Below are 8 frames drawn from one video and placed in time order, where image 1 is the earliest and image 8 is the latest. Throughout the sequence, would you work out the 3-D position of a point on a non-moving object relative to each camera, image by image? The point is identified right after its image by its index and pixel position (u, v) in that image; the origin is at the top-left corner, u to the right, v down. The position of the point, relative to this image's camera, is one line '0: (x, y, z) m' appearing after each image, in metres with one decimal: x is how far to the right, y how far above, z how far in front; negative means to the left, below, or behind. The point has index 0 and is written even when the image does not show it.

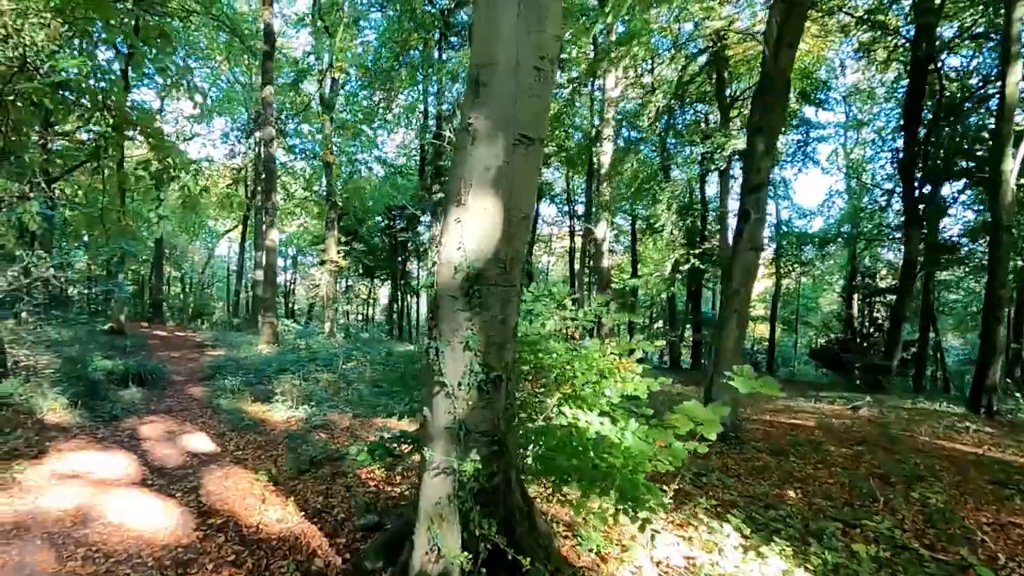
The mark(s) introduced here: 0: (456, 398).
0: (-0.3, -0.5, +2.4) m
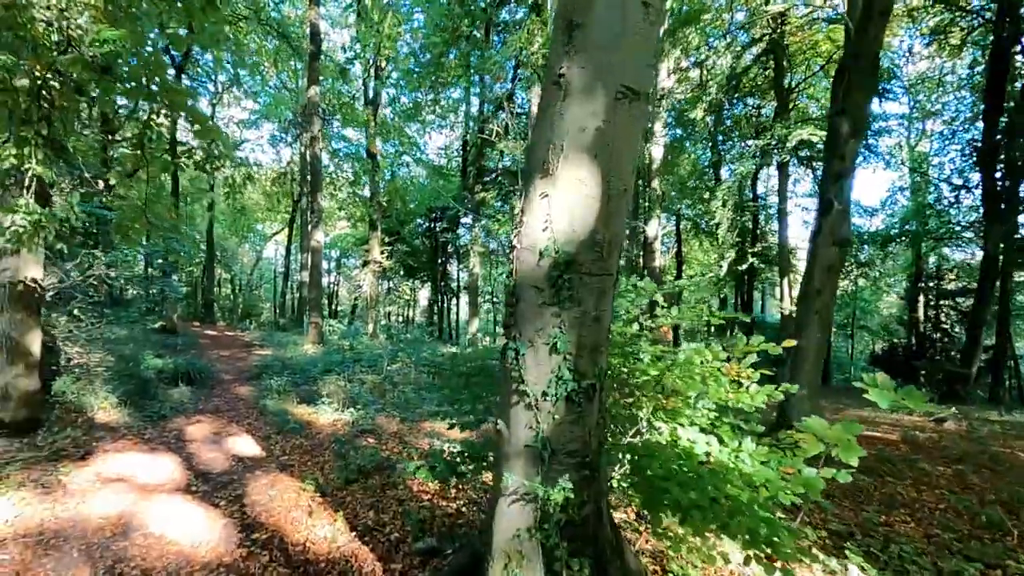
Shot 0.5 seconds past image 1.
0: (+0.1, -0.5, +2.0) m
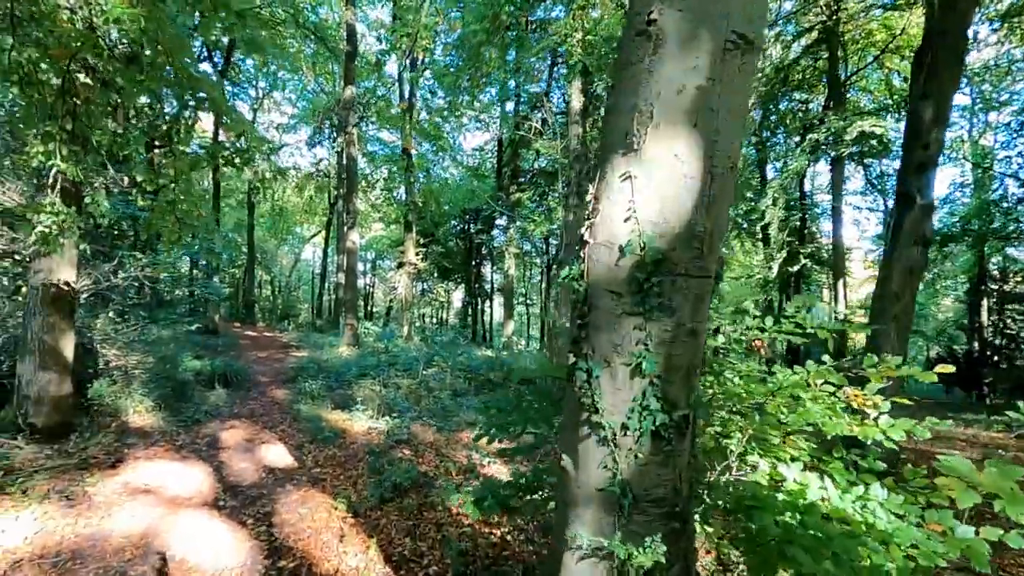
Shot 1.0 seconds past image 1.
0: (+0.3, -0.5, +1.6) m
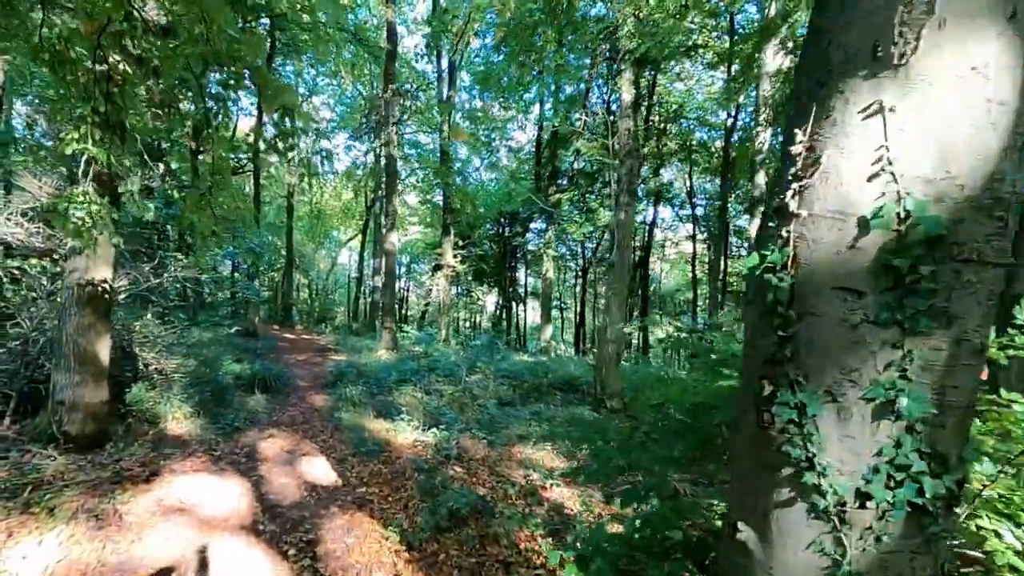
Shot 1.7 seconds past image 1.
0: (+0.7, -0.5, +1.0) m
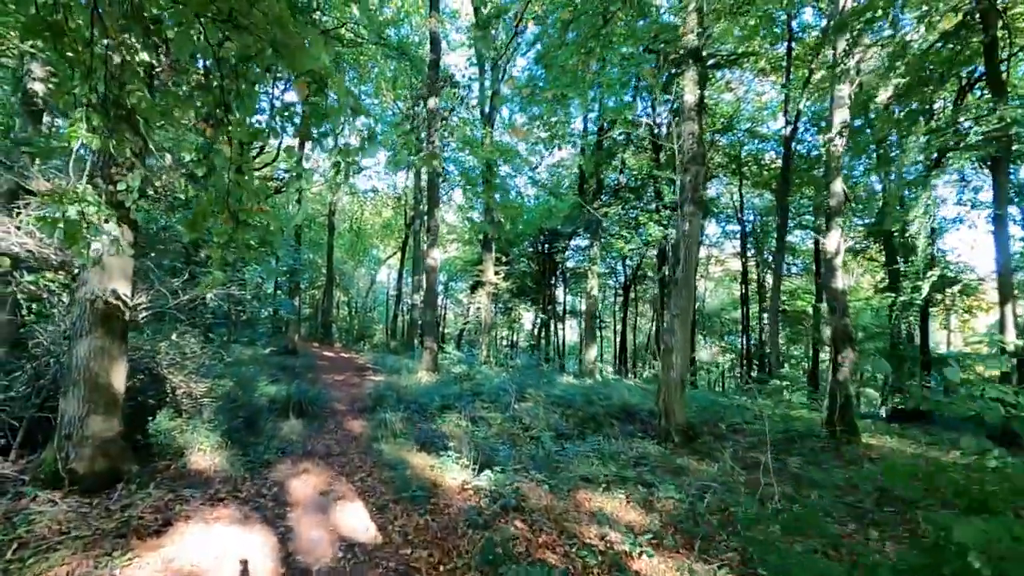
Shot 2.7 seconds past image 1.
0: (+1.0, -0.5, +0.2) m
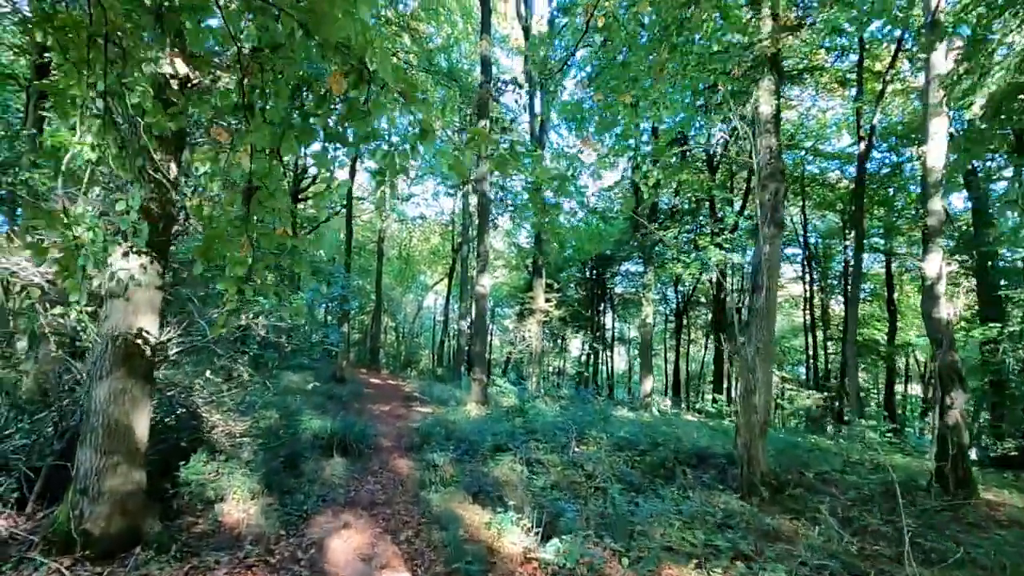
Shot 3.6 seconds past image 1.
0: (+1.1, -0.5, -0.6) m
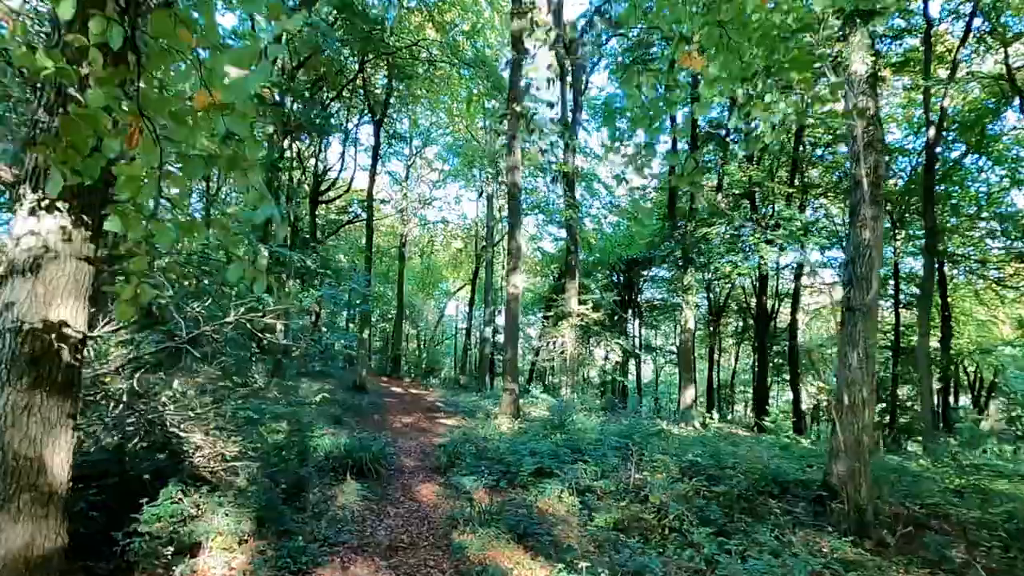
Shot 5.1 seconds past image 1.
0: (+1.4, -0.3, -1.9) m
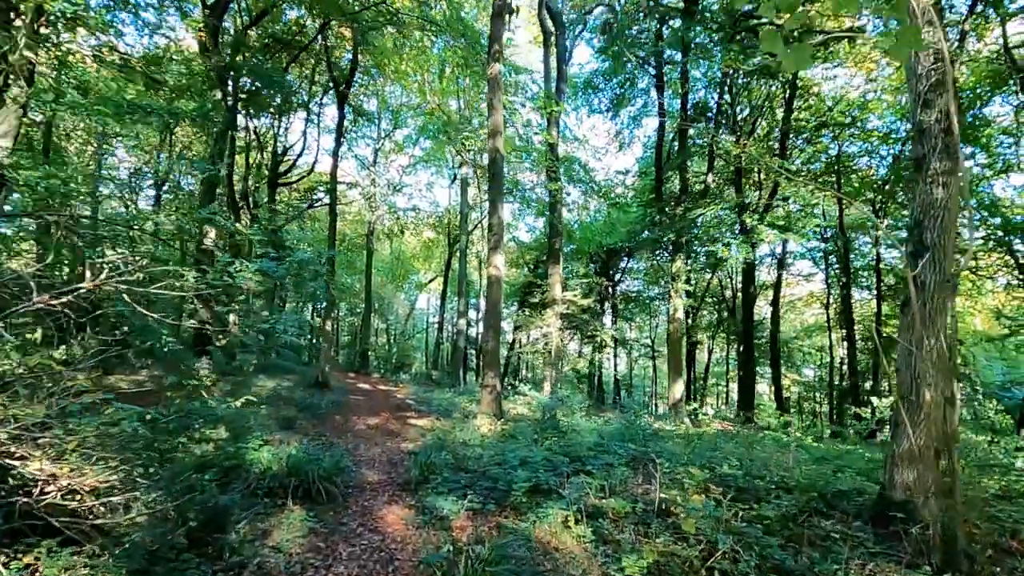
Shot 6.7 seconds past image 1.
0: (+1.7, -0.1, -3.3) m
